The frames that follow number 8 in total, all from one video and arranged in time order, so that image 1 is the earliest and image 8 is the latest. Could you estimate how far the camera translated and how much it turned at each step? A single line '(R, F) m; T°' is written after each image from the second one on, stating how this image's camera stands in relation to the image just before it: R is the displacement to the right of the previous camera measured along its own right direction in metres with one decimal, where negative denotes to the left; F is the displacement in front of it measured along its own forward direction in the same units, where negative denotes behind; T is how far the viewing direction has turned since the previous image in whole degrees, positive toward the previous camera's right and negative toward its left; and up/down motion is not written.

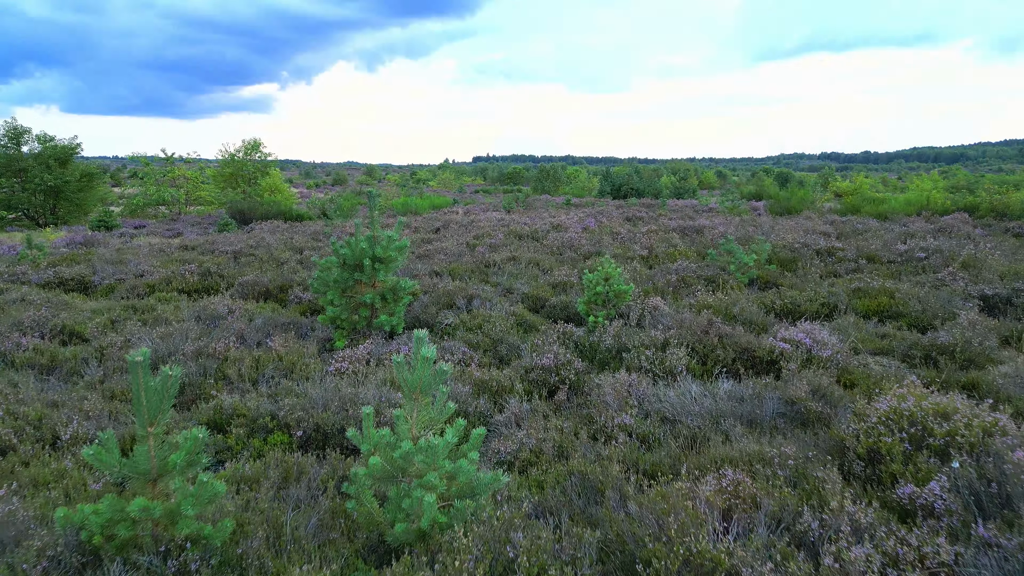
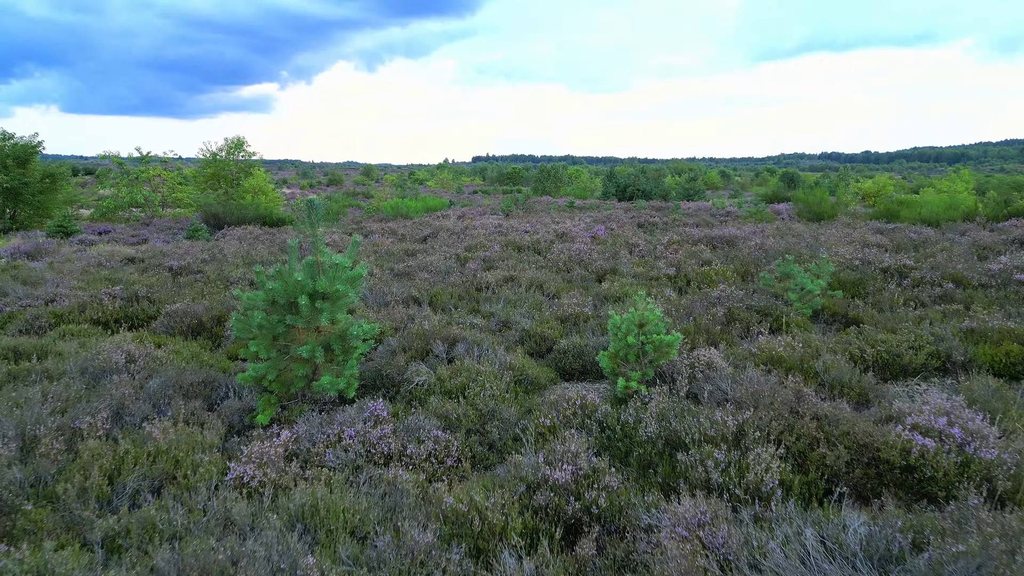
(0.0, +1.7) m; 0°
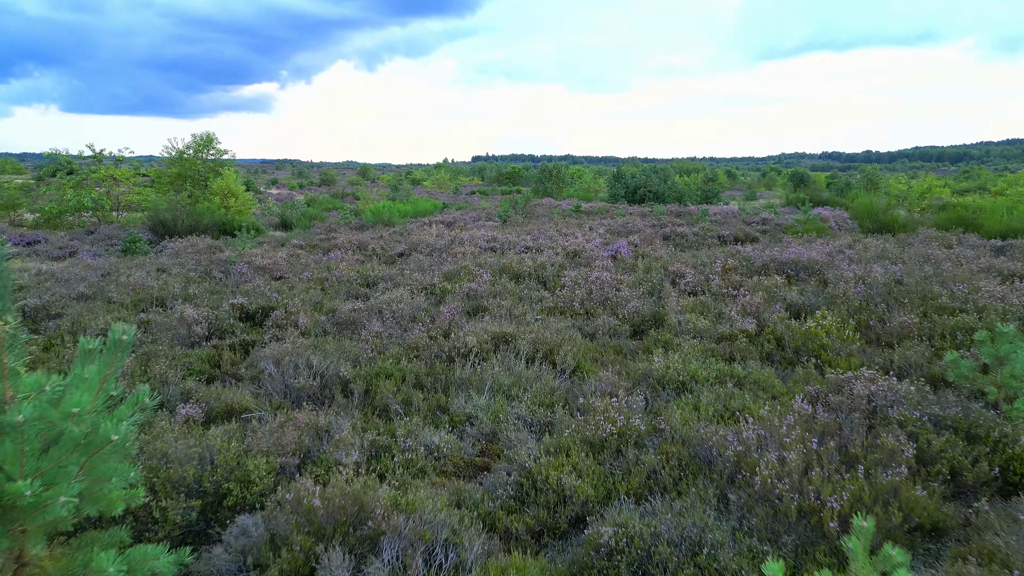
(+0.1, +2.8) m; 0°
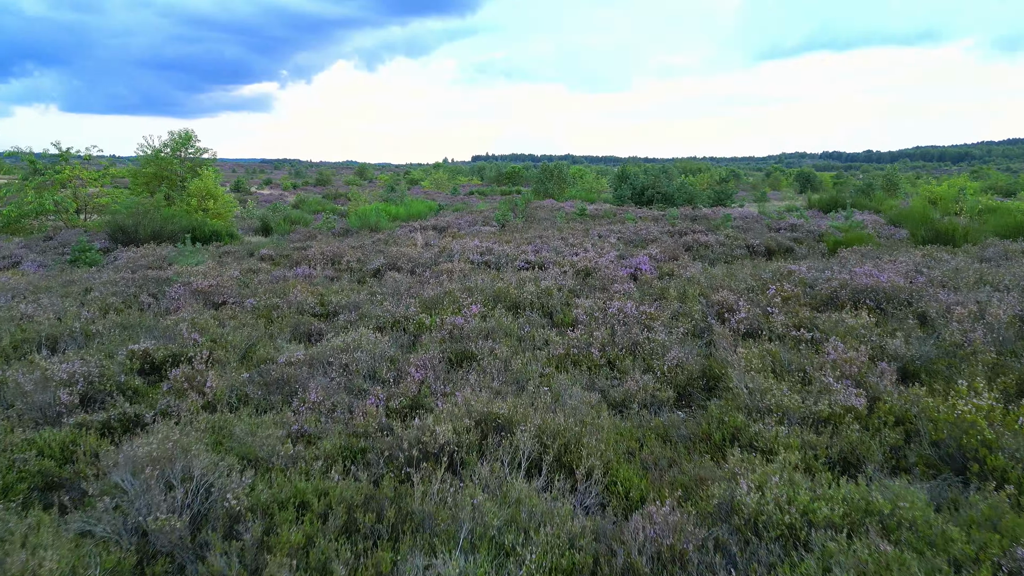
(0.0, +1.6) m; 0°
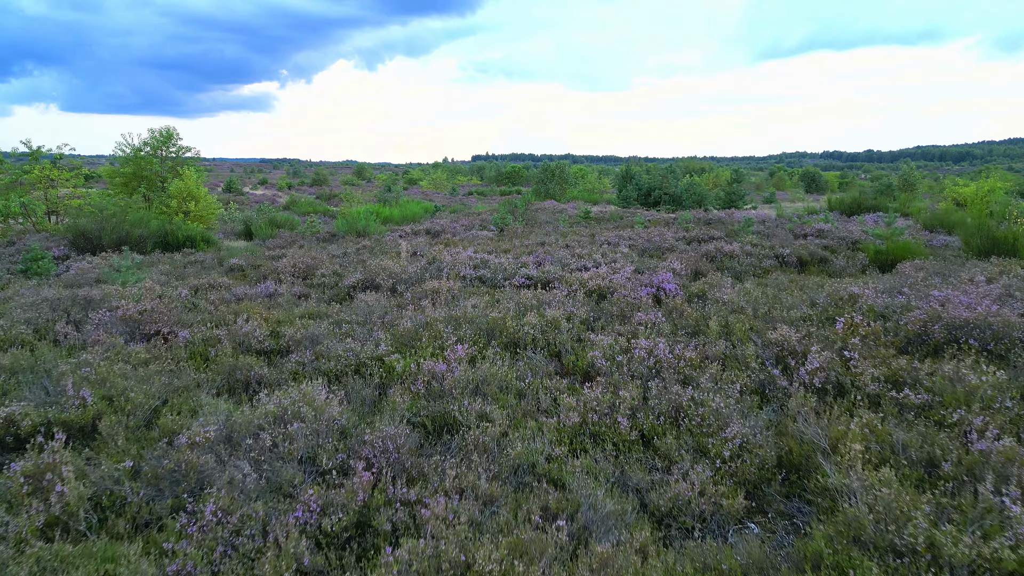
(0.0, +1.3) m; 0°
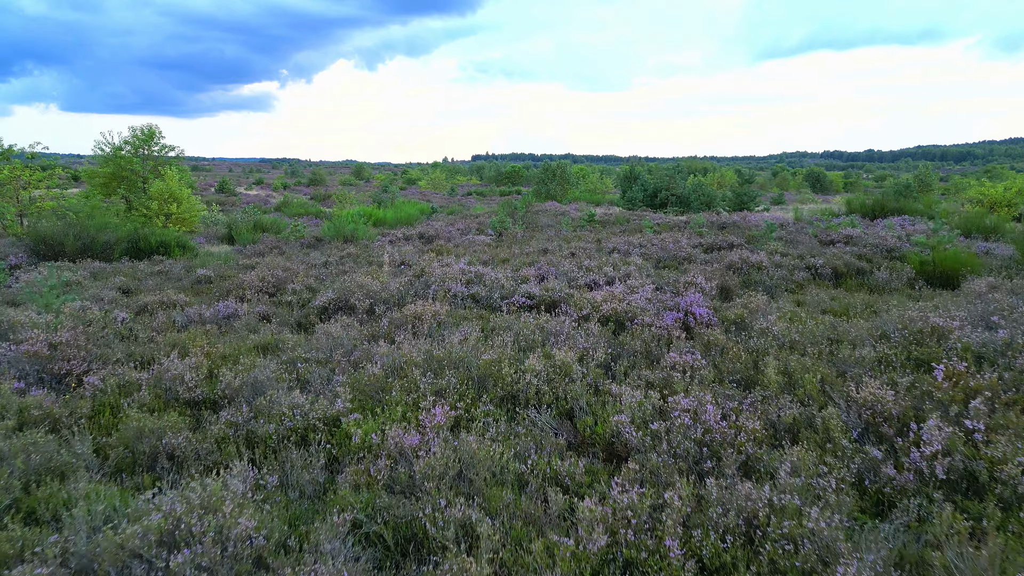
(0.0, +1.1) m; 0°
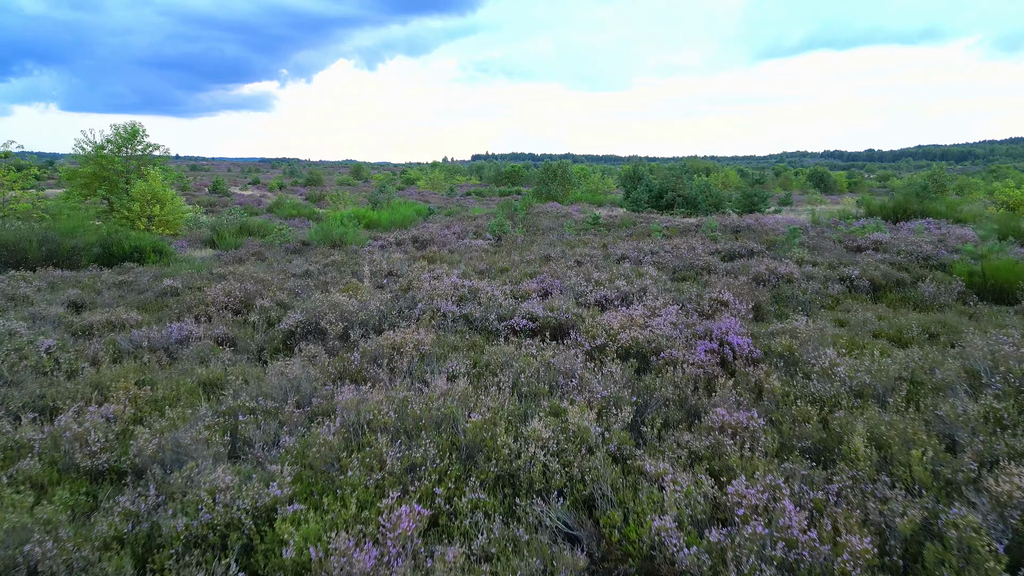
(0.0, +0.9) m; 0°
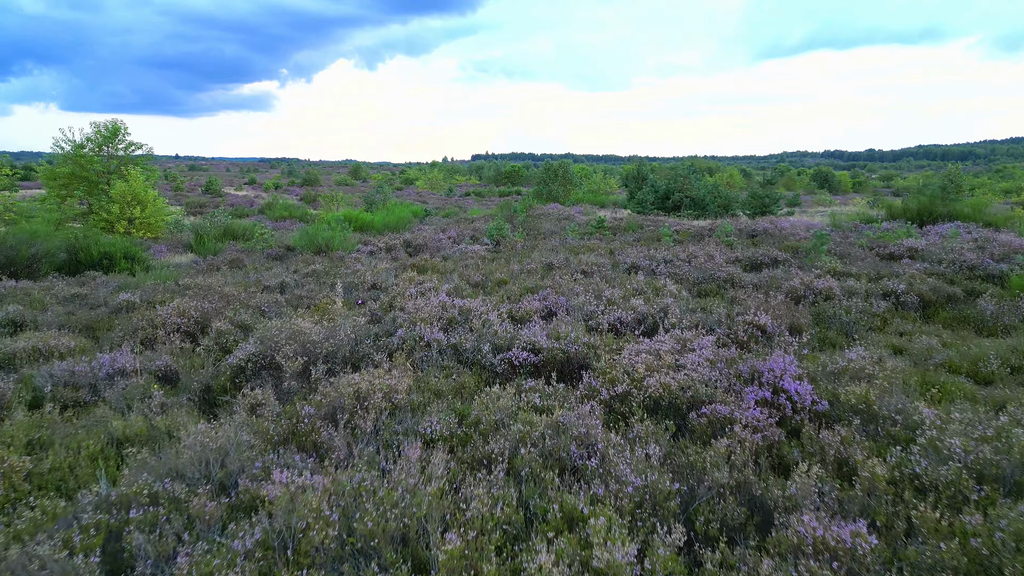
(0.0, +0.9) m; 0°
